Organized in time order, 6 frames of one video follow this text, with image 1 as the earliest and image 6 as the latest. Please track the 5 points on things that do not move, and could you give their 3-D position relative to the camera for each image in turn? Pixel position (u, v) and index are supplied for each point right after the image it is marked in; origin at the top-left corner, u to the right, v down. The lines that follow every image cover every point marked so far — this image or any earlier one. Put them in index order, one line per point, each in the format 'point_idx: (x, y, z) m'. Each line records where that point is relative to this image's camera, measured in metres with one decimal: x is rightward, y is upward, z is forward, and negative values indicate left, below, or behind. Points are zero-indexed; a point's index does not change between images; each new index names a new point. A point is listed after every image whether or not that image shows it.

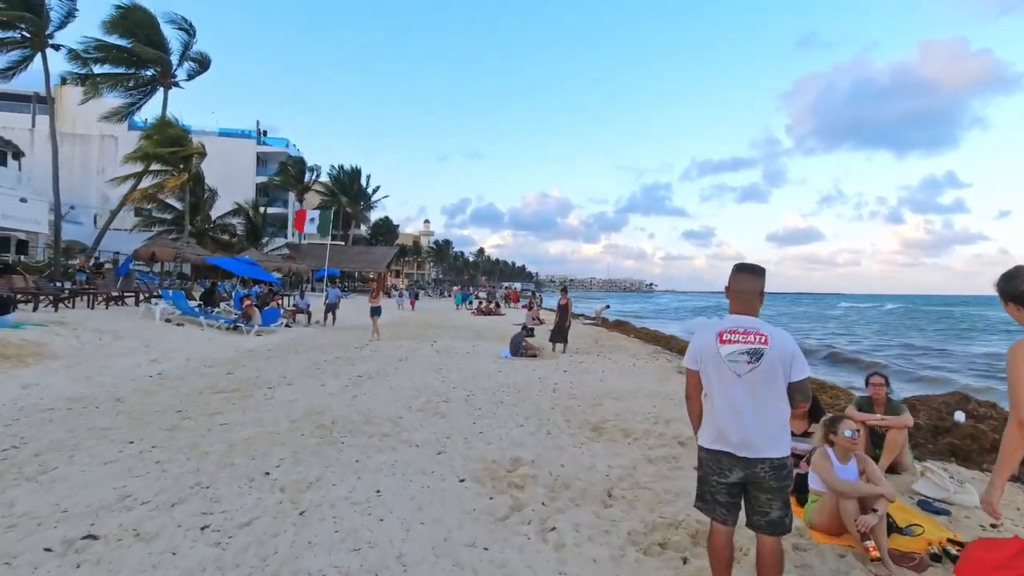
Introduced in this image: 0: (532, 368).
0: (+0.4, -1.7, +12.0) m
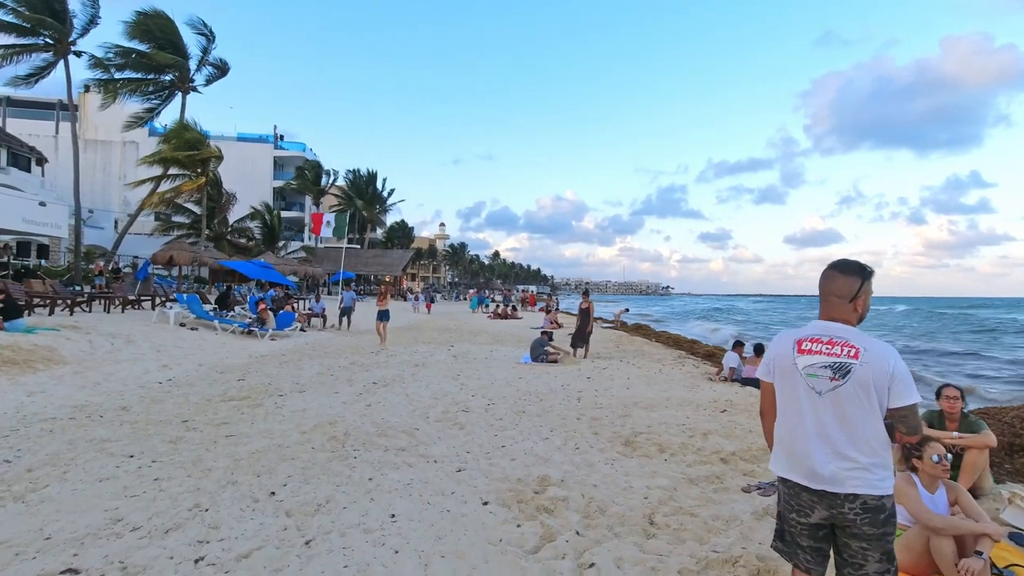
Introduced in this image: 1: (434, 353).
0: (+0.9, -1.8, +11.5) m
1: (-2.0, -1.7, +14.9) m
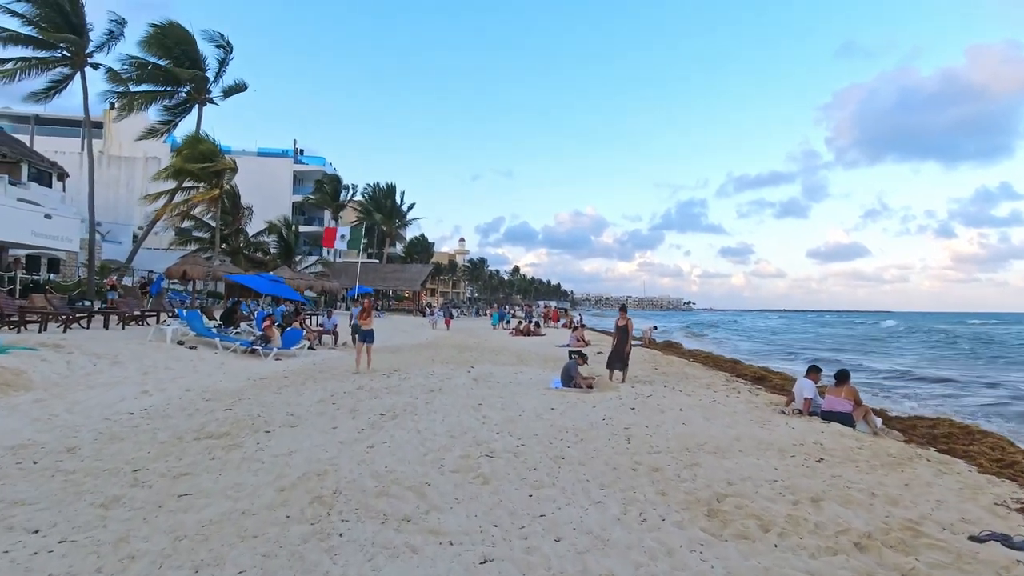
0: (+1.4, -2.0, +9.9) m
1: (-1.4, -2.1, +13.4) m
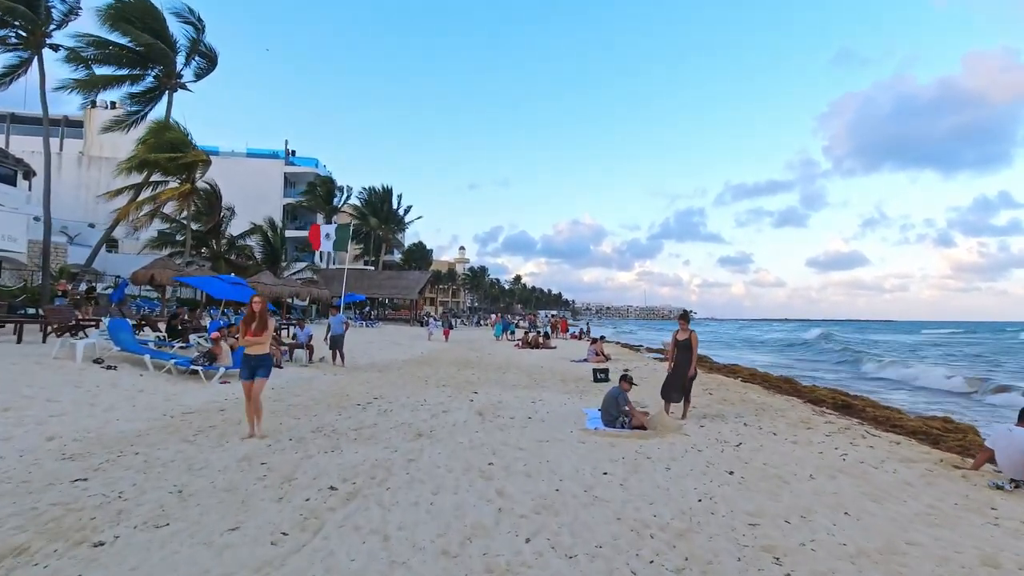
0: (+1.7, -2.0, +6.4) m
1: (-1.1, -2.1, +9.9) m
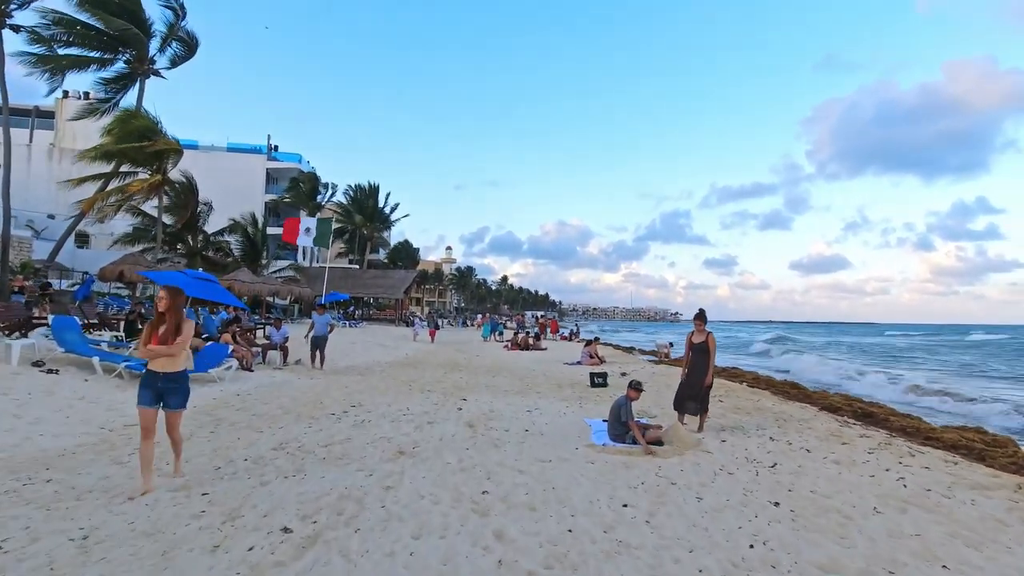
0: (+1.7, -1.9, +5.4) m
1: (-1.2, -2.0, +8.8) m
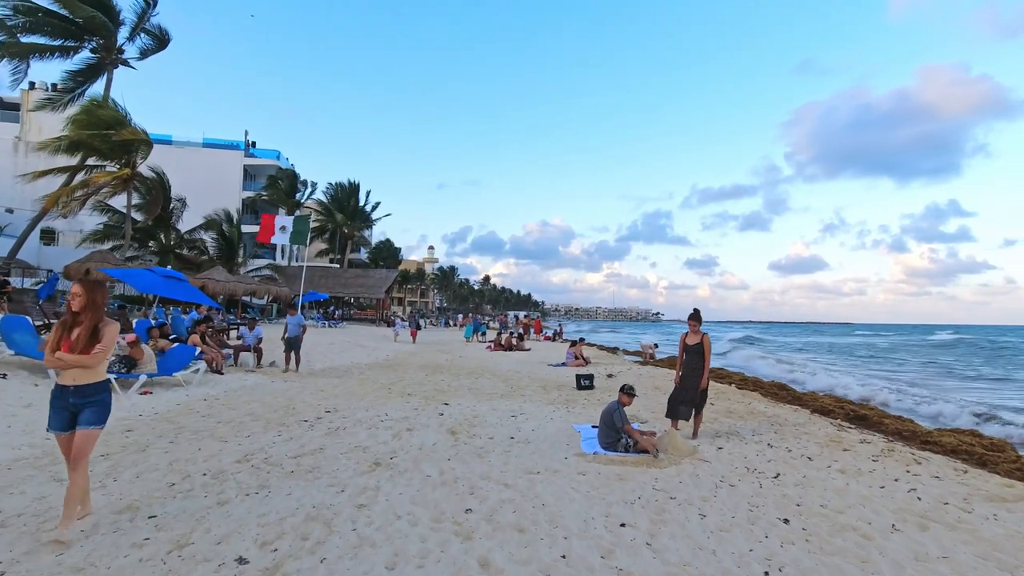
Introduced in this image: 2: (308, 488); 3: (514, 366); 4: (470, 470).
0: (+1.6, -1.9, +4.9) m
1: (-1.4, -2.0, +8.3) m
2: (-2.0, -1.9, +5.4) m
3: (0.0, -2.4, +17.4) m
4: (-0.4, -1.9, +6.1) m
